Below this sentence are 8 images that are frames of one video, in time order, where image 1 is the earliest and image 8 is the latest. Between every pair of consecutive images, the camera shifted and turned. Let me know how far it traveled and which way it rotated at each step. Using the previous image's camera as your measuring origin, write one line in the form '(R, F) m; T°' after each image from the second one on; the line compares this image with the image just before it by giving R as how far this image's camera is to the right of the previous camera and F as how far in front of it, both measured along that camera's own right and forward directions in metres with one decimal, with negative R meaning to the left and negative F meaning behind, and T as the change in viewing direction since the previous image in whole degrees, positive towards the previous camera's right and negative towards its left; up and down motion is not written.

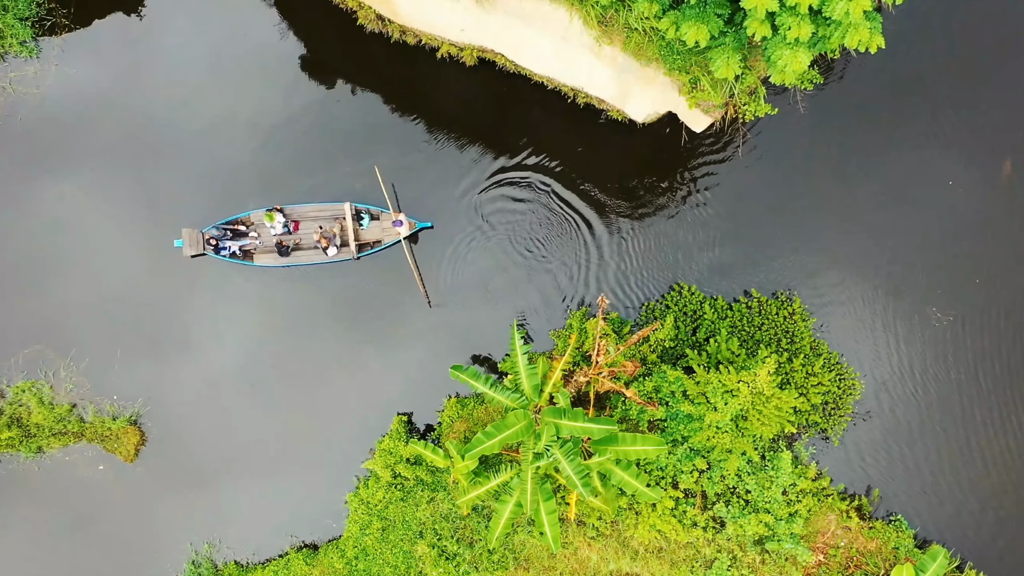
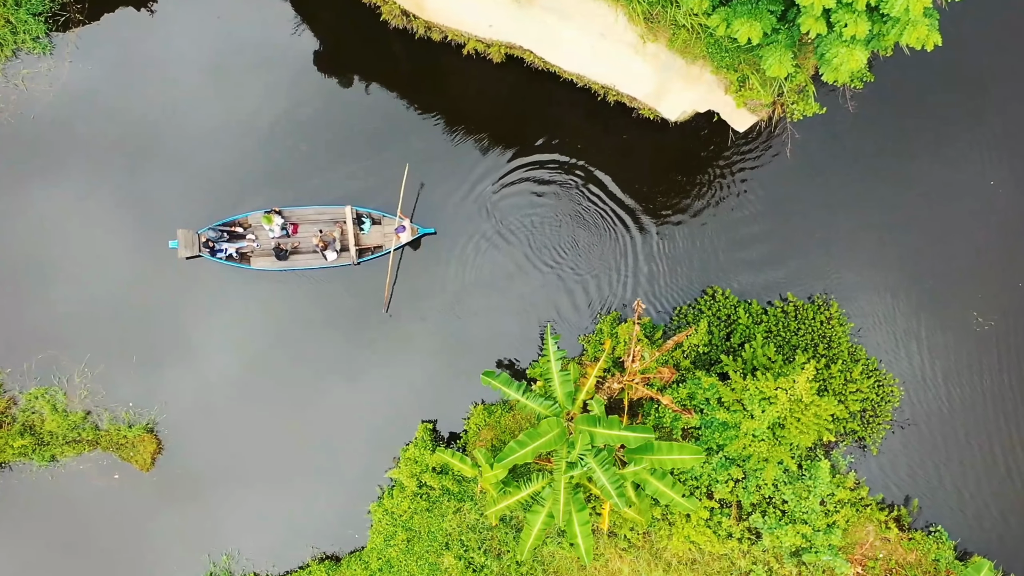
(-0.8, +0.4) m; 0°
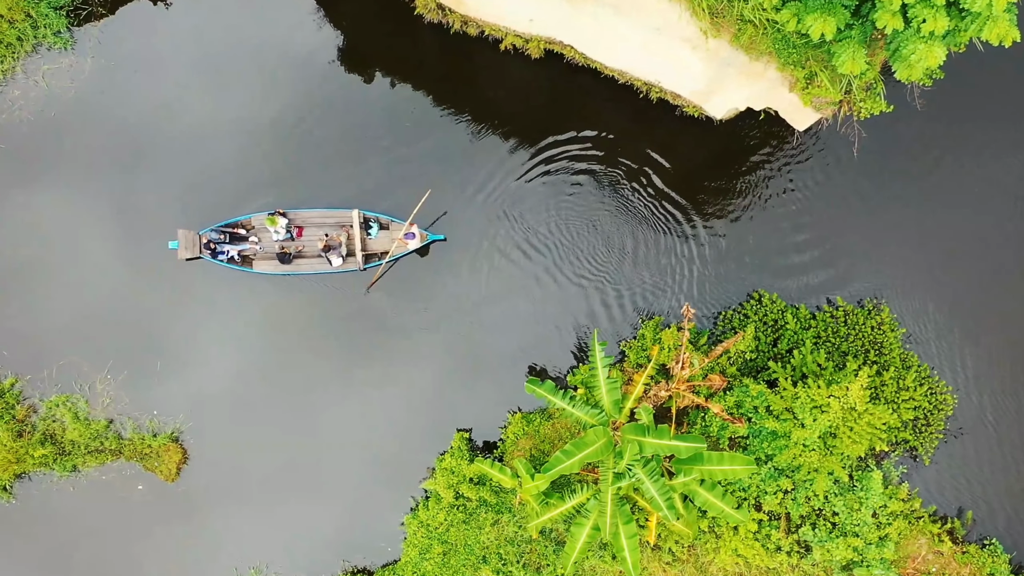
(-1.0, +0.4) m; 0°
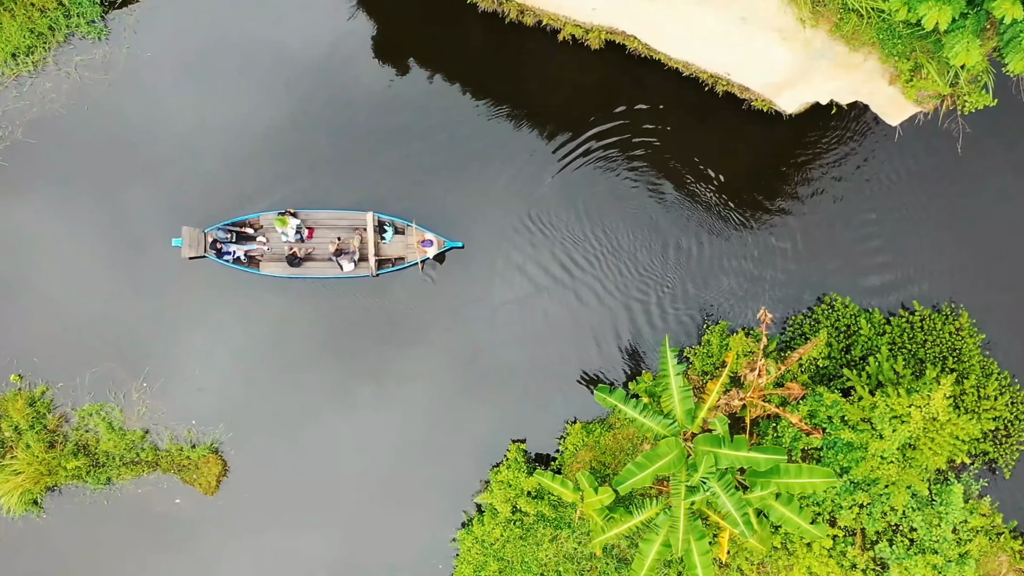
(-1.4, +0.6) m; 0°
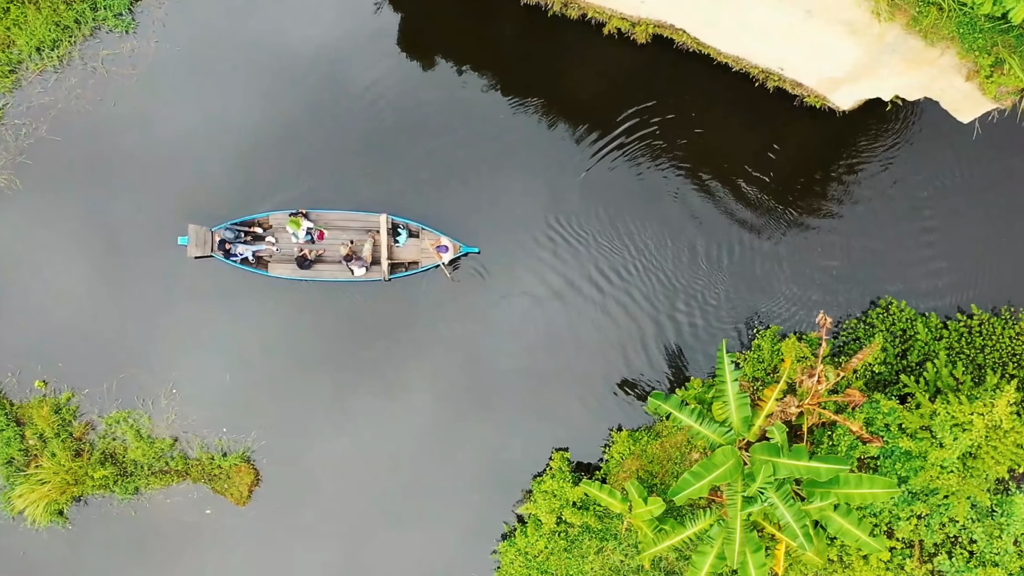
(-1.0, +0.4) m; 0°
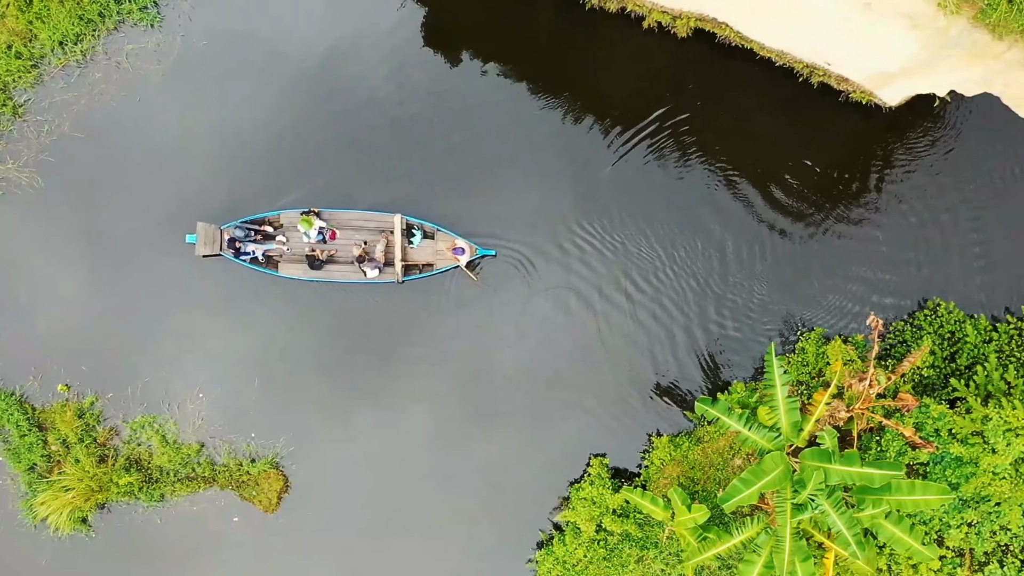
(-0.8, +0.3) m; 0°
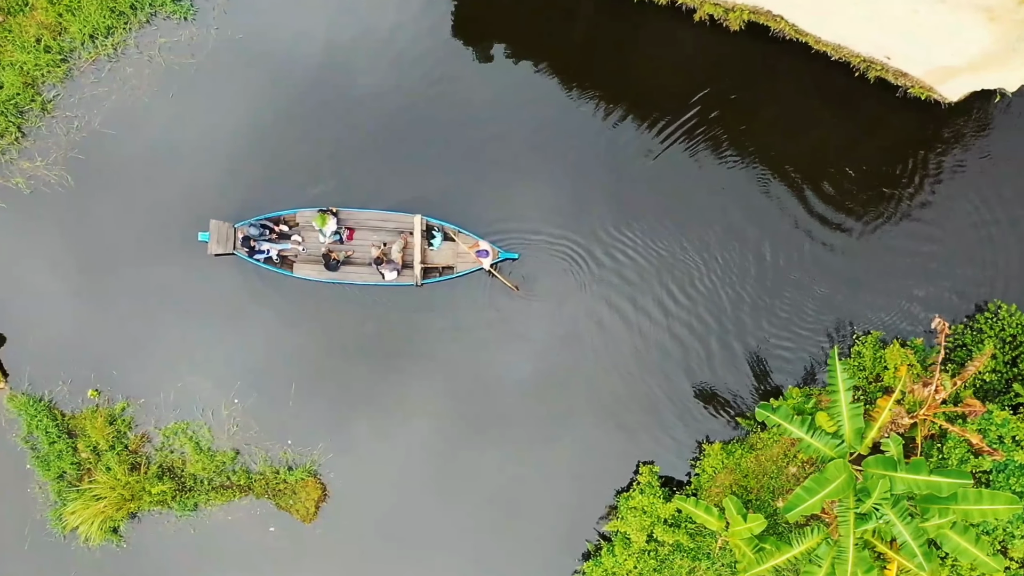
(-1.0, +0.4) m; 0°
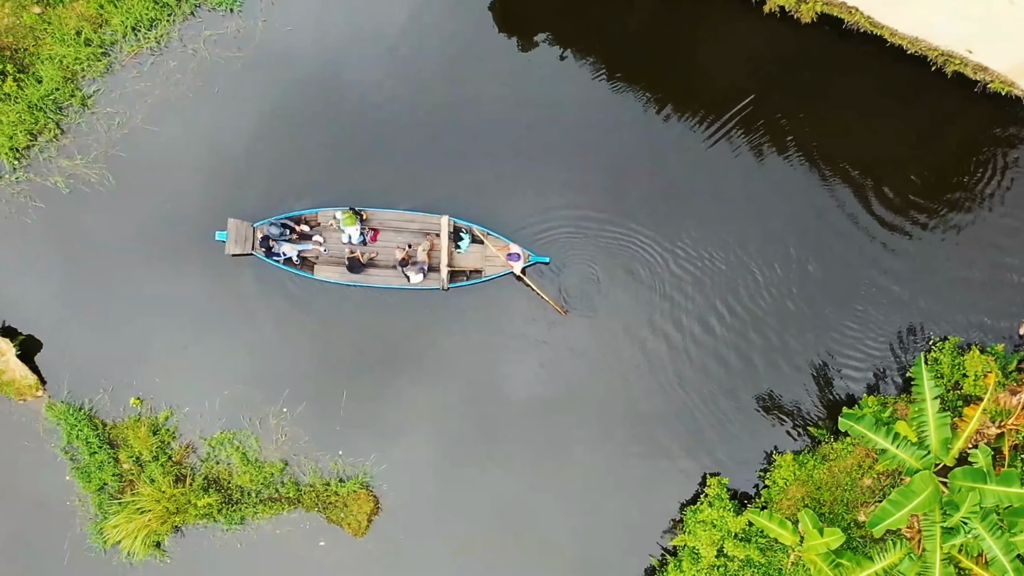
(-1.2, +0.5) m; 0°
